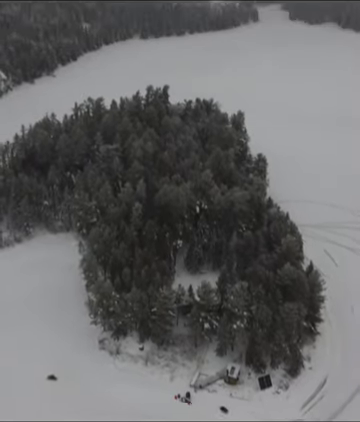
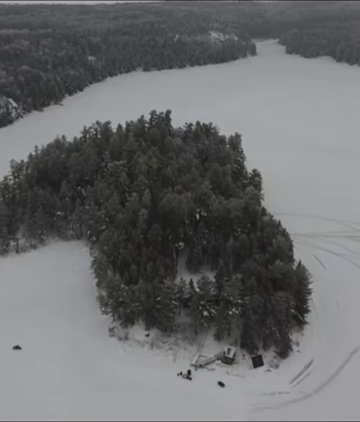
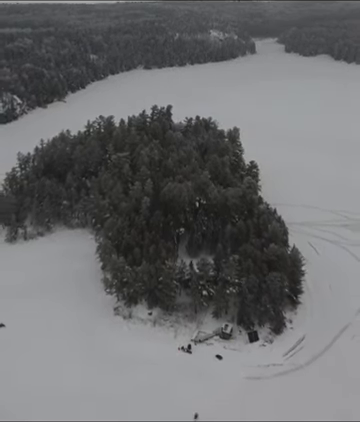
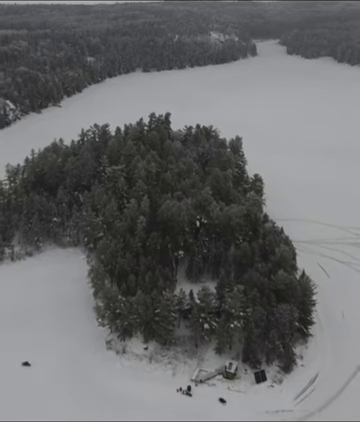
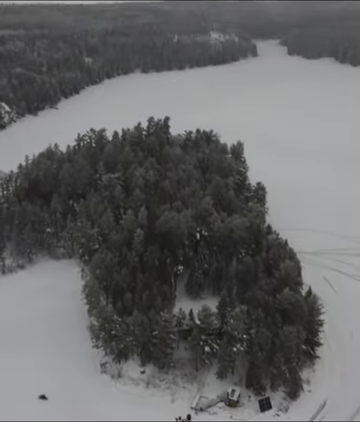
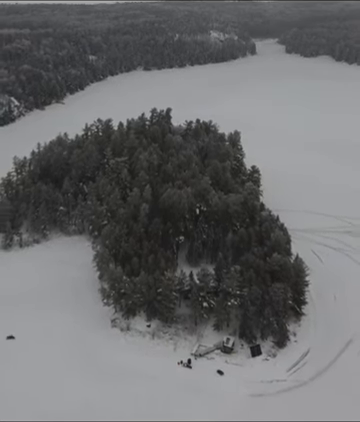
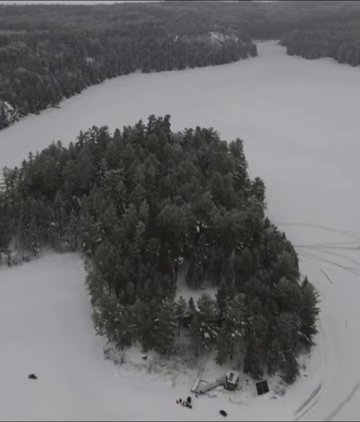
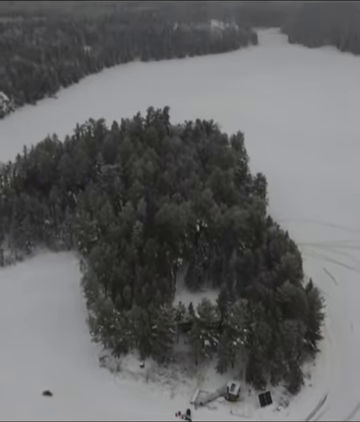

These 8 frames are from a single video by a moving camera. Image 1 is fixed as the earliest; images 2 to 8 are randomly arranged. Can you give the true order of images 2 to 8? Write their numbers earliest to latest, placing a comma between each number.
8, 5, 7, 4, 2, 6, 3
